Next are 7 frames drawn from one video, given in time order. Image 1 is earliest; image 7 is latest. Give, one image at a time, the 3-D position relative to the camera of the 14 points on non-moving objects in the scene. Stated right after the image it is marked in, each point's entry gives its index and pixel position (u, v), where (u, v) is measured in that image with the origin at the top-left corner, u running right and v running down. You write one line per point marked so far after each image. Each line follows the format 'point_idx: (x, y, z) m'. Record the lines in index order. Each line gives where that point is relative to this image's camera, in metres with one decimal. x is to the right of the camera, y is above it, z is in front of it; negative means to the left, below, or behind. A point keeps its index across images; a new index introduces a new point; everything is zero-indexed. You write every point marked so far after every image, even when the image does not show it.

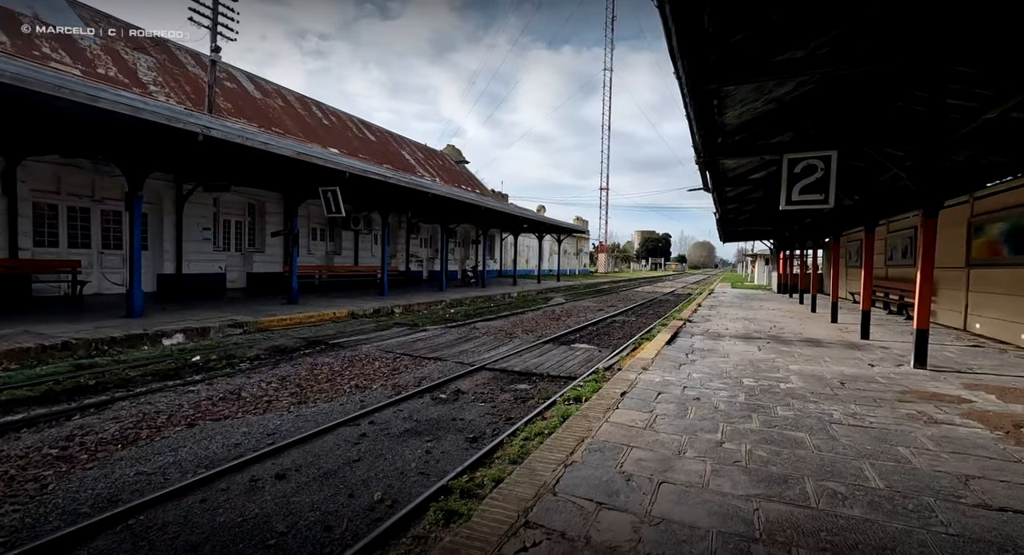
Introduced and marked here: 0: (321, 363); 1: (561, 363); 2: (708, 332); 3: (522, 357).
0: (-2.7, -1.2, +6.4) m
1: (+0.7, -1.3, +6.9) m
2: (+3.7, -1.0, +8.6) m
3: (+0.2, -1.3, +7.3) m
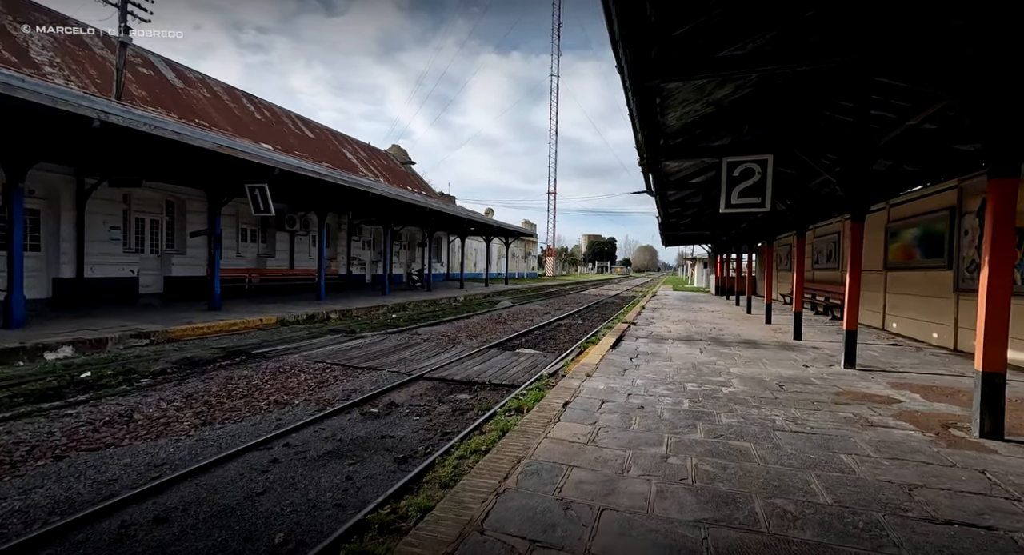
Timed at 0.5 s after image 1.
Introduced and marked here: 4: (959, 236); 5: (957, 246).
0: (-3.5, -1.2, +5.8) m
1: (-0.1, -1.3, +6.6) m
2: (+2.6, -1.1, +8.6) m
3: (-0.7, -1.3, +7.0) m
4: (+6.9, +0.7, +7.1) m
5: (+6.9, +0.5, +7.1) m
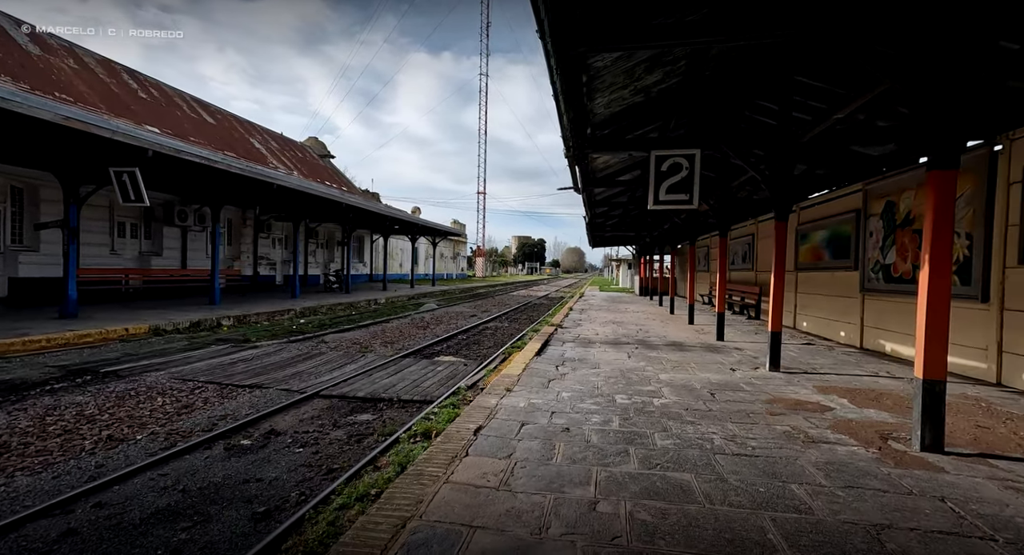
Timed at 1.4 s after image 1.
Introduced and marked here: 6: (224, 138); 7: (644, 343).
0: (-4.4, -1.3, +4.5) m
1: (-1.2, -1.4, +5.8) m
2: (+1.2, -1.1, +8.2) m
3: (-1.9, -1.3, +6.1) m
4: (+5.7, +0.7, +7.4) m
5: (+5.6, +0.5, +7.4) m
6: (-12.5, +6.1, +19.9) m
7: (+2.2, -1.1, +7.6) m
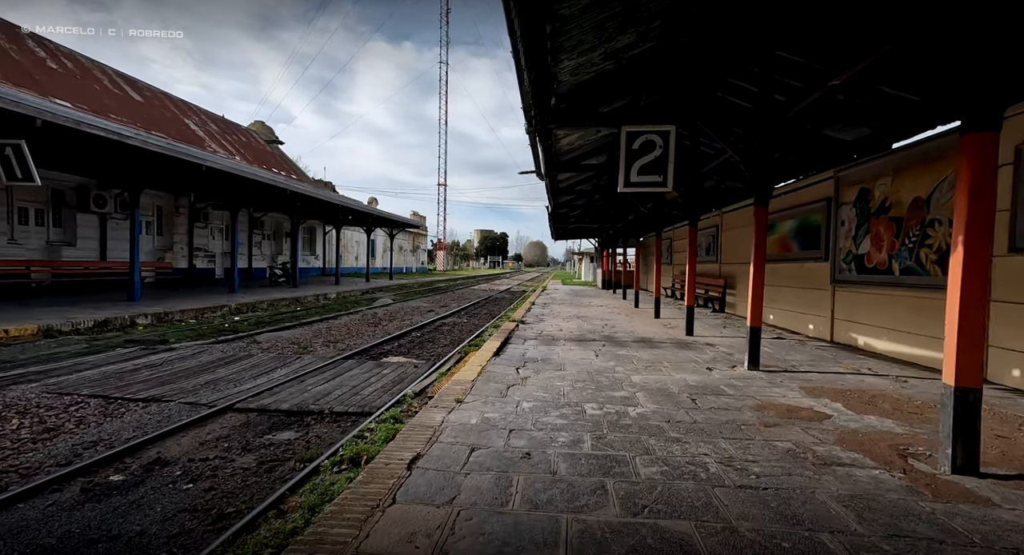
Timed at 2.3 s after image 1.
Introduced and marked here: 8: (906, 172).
0: (-4.8, -1.2, +3.5) m
1: (-1.7, -1.2, +5.0) m
2: (+0.5, -1.0, +7.6) m
3: (-2.4, -1.2, +5.3) m
4: (+5.0, +0.8, +7.1) m
5: (+5.0, +0.6, +7.1) m
6: (-14.1, +6.3, +18.0) m
7: (+1.5, -1.0, +7.1) m
8: (+4.9, +1.3, +5.7) m
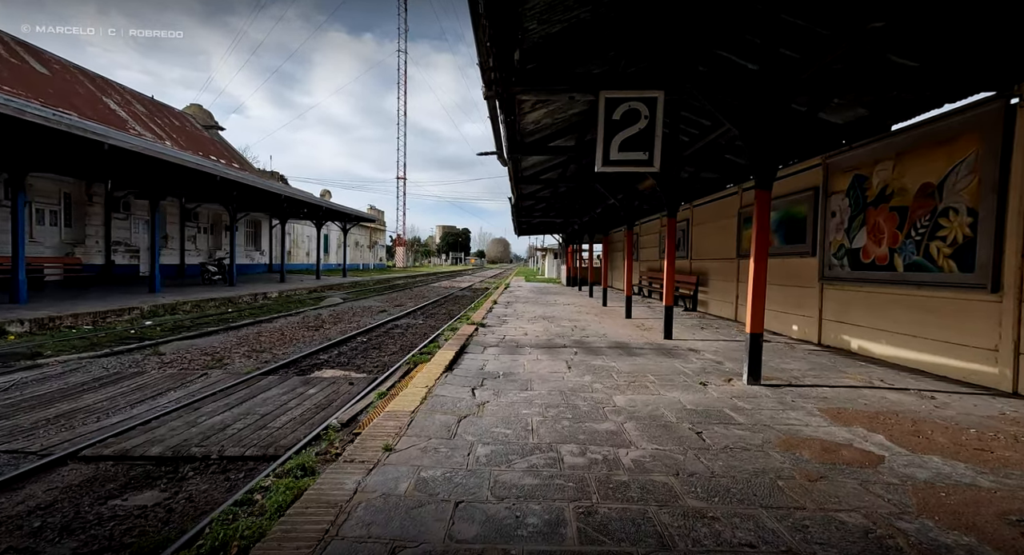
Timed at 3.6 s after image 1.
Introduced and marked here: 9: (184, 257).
0: (-5.1, -1.2, +2.1) m
1: (-2.1, -1.2, +3.9) m
2: (-0.1, -0.9, +6.6) m
3: (-2.8, -1.2, +4.1) m
4: (+4.4, +0.8, +6.5) m
5: (+4.4, +0.7, +6.5) m
6: (-15.6, +6.4, +15.8) m
7: (+1.0, -0.9, +6.2) m
8: (+4.4, +1.4, +5.1) m
9: (-13.6, +0.9, +19.0) m
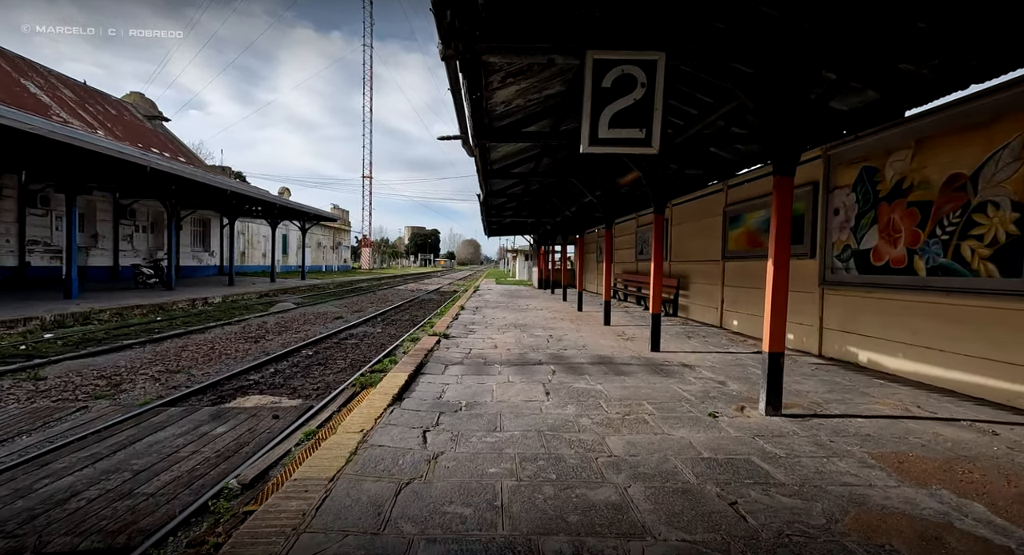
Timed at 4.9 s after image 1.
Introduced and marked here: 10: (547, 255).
0: (-5.2, -1.2, +0.9) m
1: (-2.3, -1.3, +2.8) m
2: (-0.5, -1.0, +5.7) m
3: (-3.0, -1.3, +3.0) m
4: (+4.0, +0.8, +5.8) m
5: (+4.0, +0.6, +5.8) m
6: (-16.5, +6.3, +13.9) m
7: (+0.6, -1.0, +5.3) m
8: (+4.1, +1.3, +4.4) m
9: (-14.8, +0.7, +17.1) m
10: (+1.5, +1.0, +19.5) m
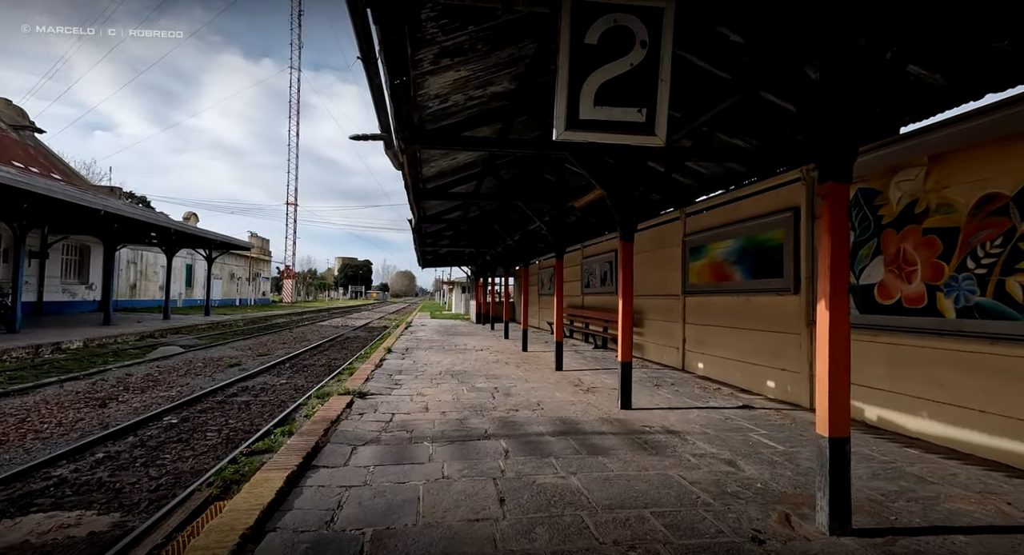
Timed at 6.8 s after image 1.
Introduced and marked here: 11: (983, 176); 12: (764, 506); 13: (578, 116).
0: (-5.1, -1.3, -1.3) m
1: (-2.5, -1.5, +1.1) m
2: (-1.1, -1.4, +4.2) m
3: (-3.2, -1.5, +1.1) m
4: (+3.3, +0.4, +5.1) m
5: (+3.3, +0.2, +5.1) m
6: (-18.1, +5.4, +10.5) m
7: (0.0, -1.4, +4.0) m
8: (+3.6, +1.0, +3.7) m
9: (-16.8, -0.4, +13.6) m
10: (-1.0, -0.4, +18.2) m
11: (+3.6, +0.8, +3.6) m
12: (+1.5, -1.3, +2.6) m
13: (+0.3, +0.9, +2.4) m
